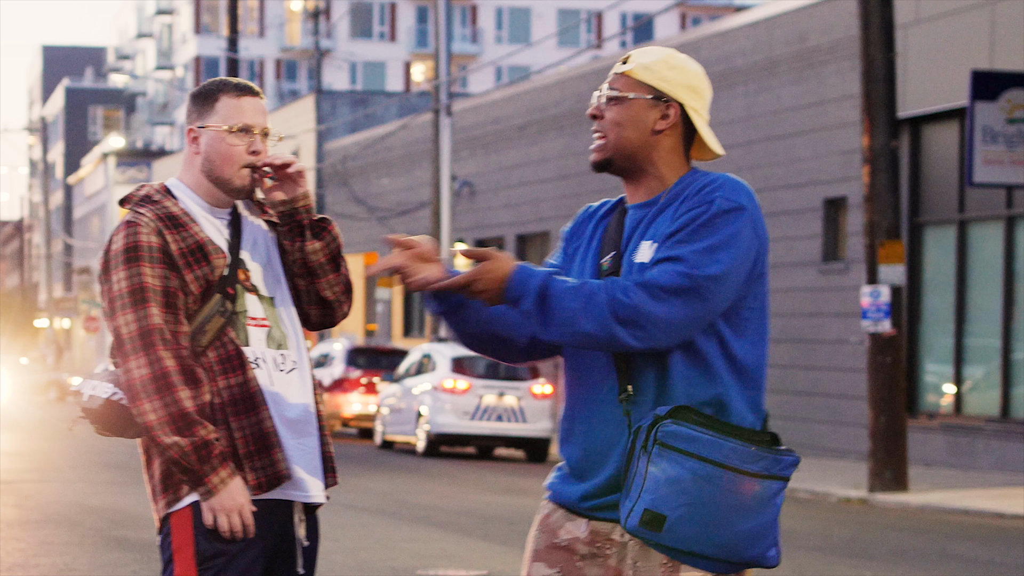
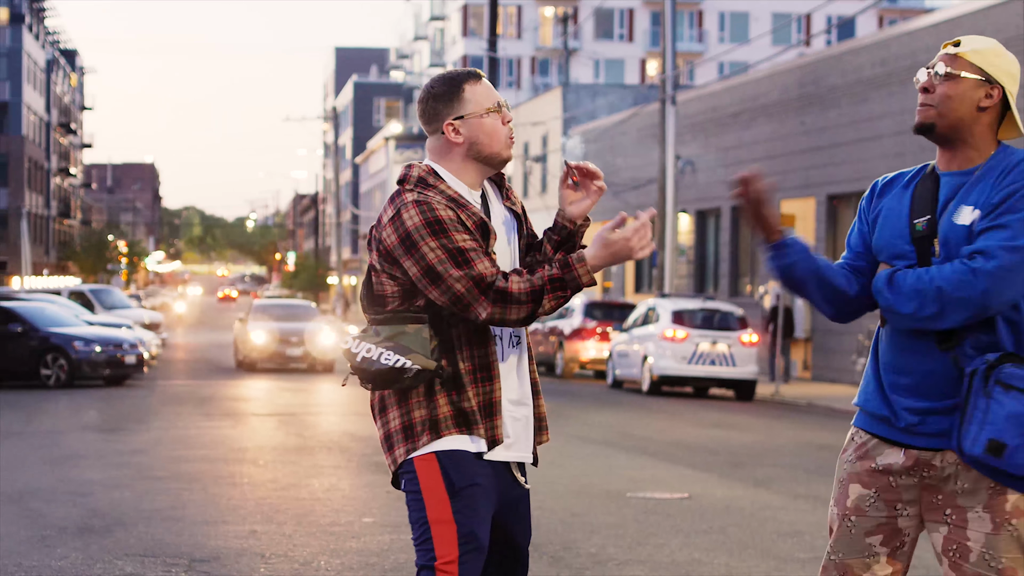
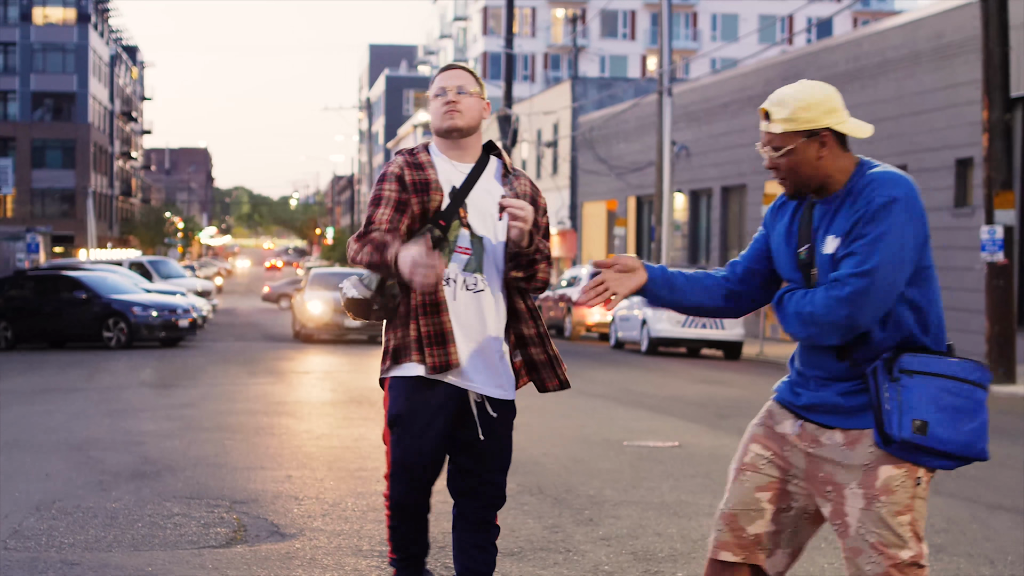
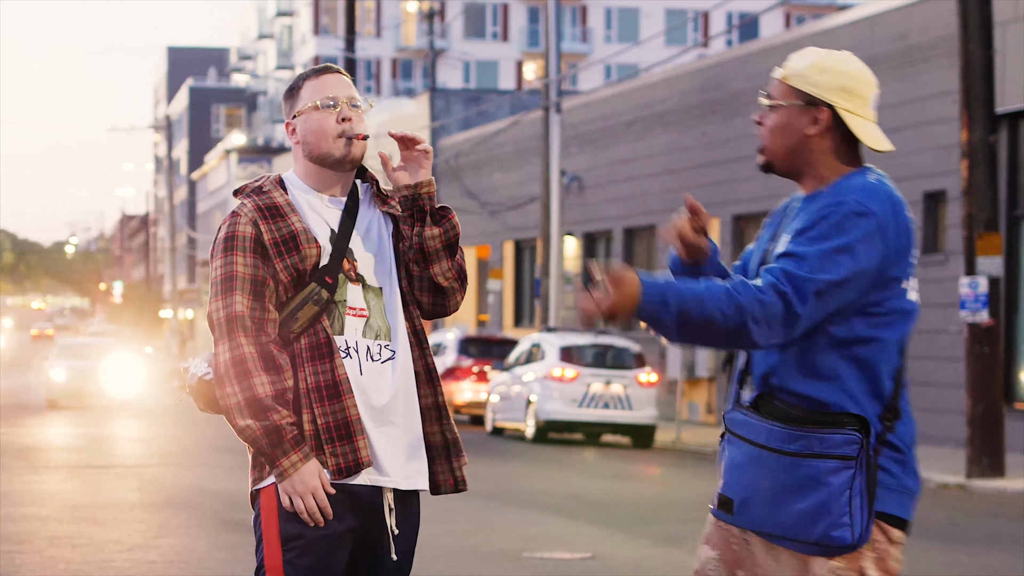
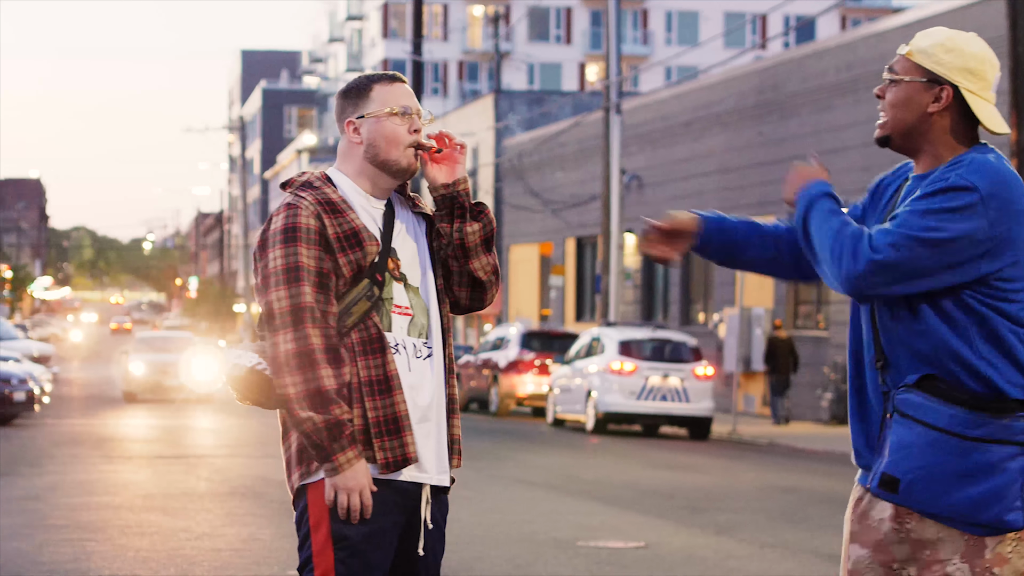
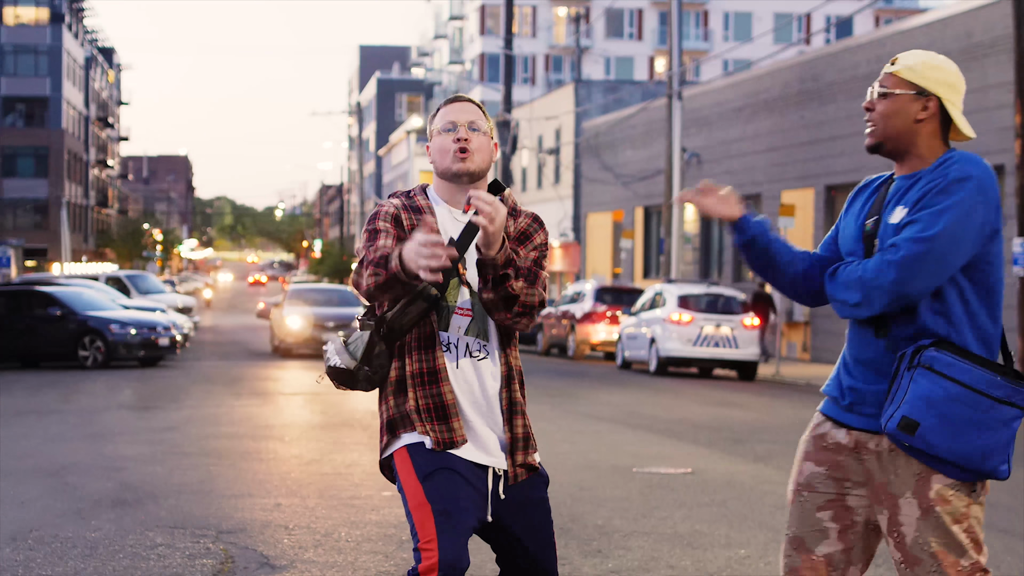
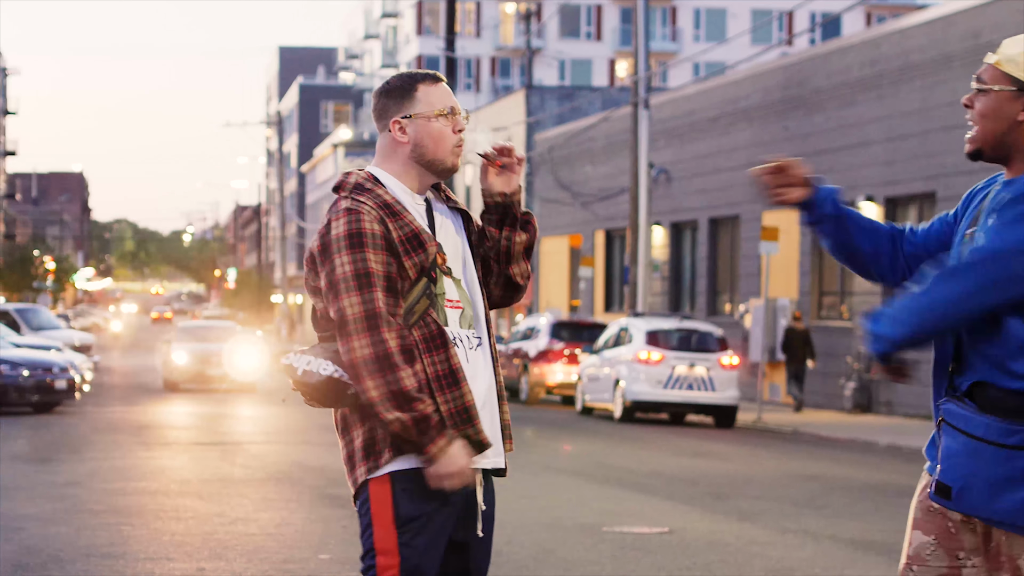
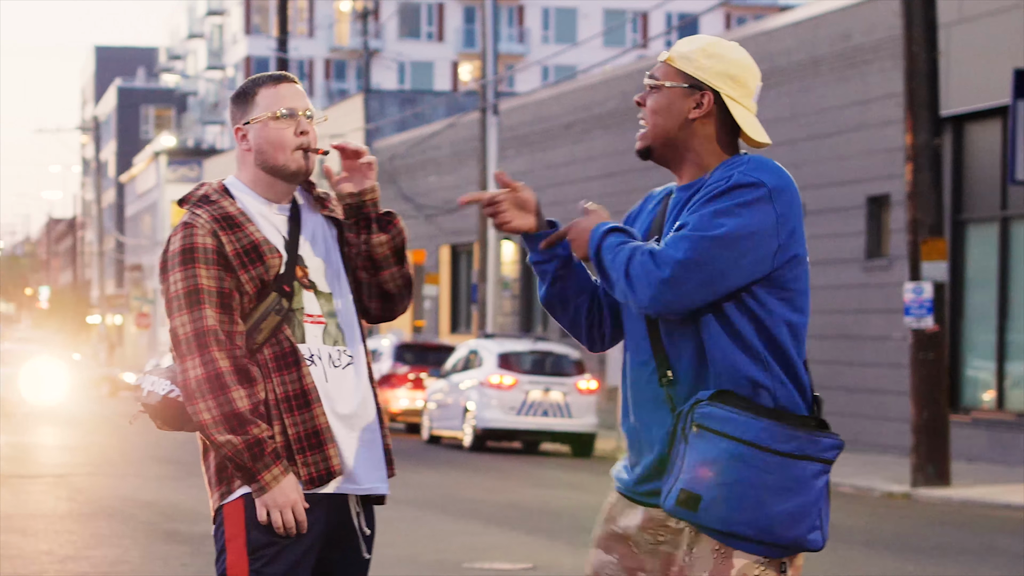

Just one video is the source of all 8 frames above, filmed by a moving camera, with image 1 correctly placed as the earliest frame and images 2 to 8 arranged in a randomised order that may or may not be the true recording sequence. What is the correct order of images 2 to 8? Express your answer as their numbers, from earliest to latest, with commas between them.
8, 4, 5, 7, 2, 6, 3
